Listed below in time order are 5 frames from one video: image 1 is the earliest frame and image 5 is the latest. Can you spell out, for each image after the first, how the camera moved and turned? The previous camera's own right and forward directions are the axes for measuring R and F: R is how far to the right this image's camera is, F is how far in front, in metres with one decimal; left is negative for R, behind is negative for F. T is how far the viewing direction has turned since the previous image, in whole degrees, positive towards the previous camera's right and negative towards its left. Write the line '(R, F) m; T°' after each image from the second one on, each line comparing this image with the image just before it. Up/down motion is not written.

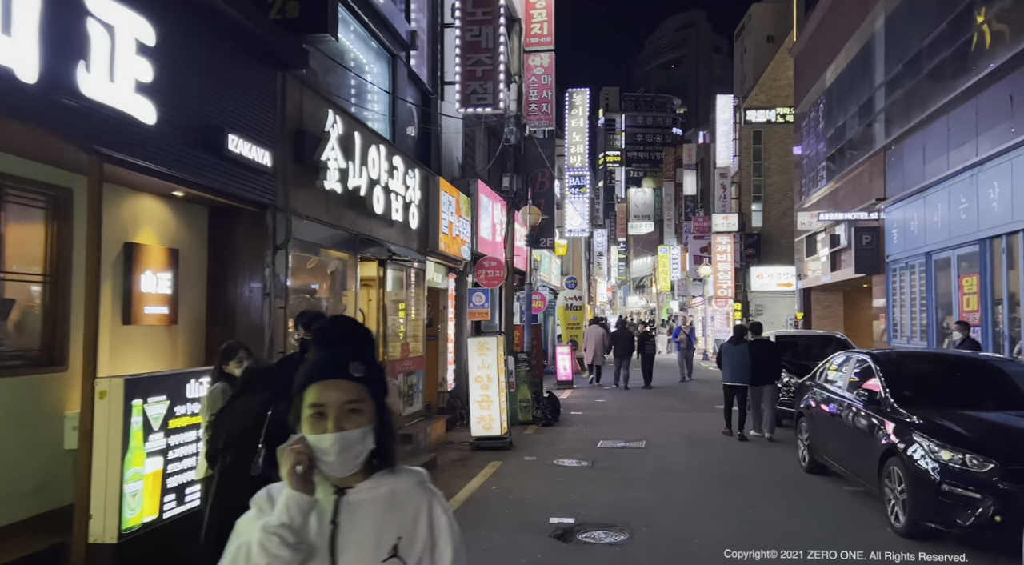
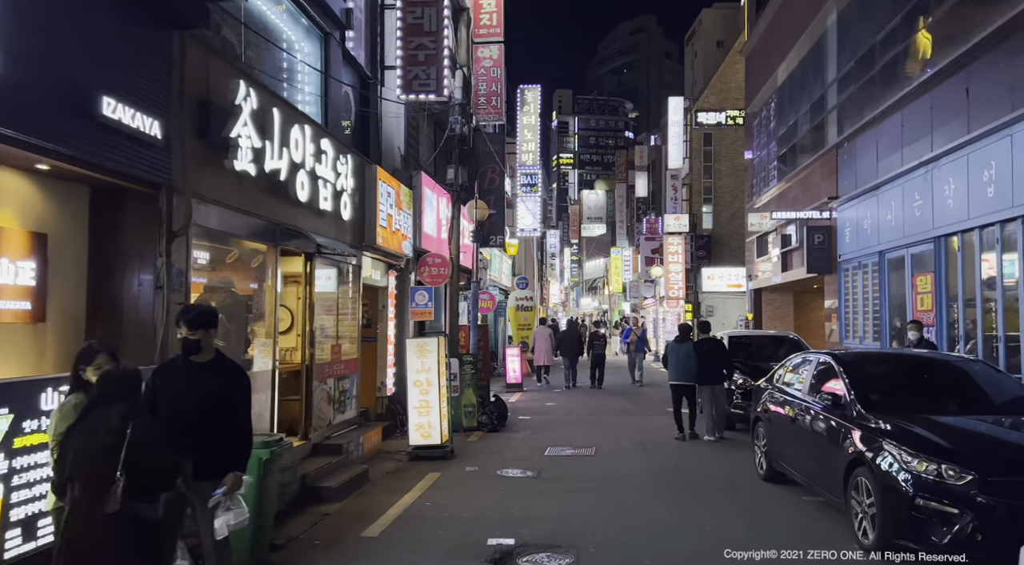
(+0.2, +0.8) m; +3°
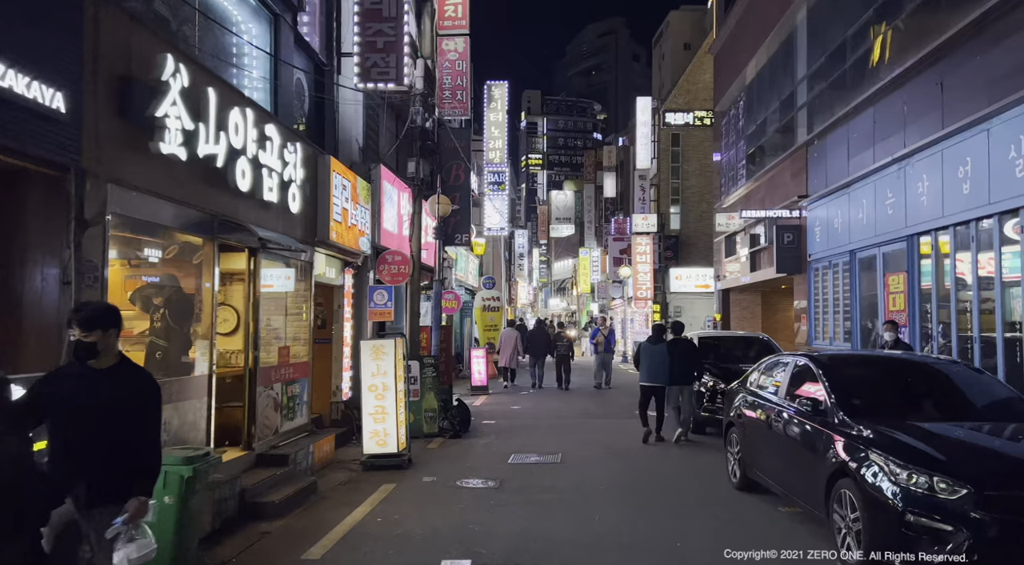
(+0.1, +0.6) m; +2°
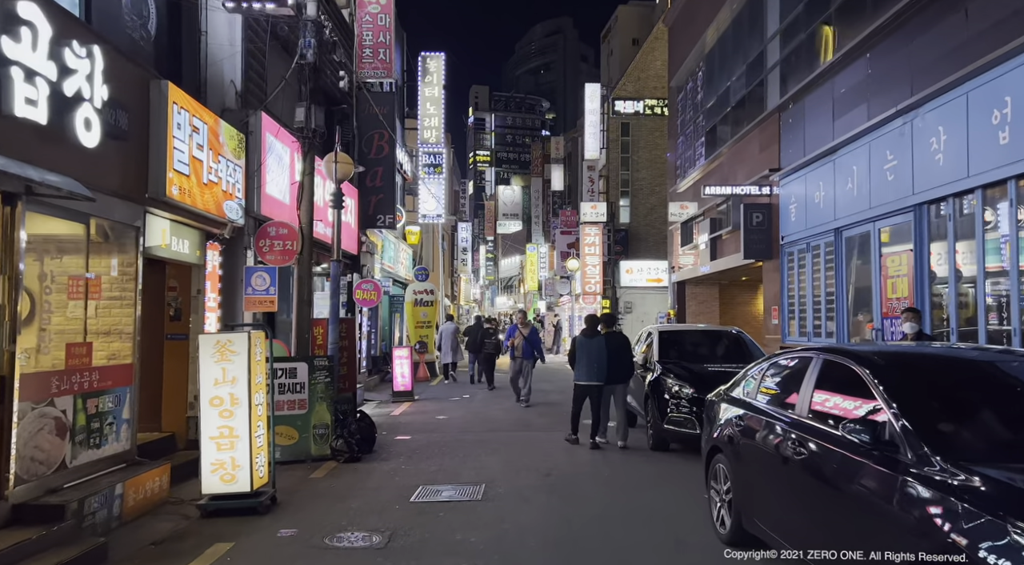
(+0.4, +2.9) m; +3°
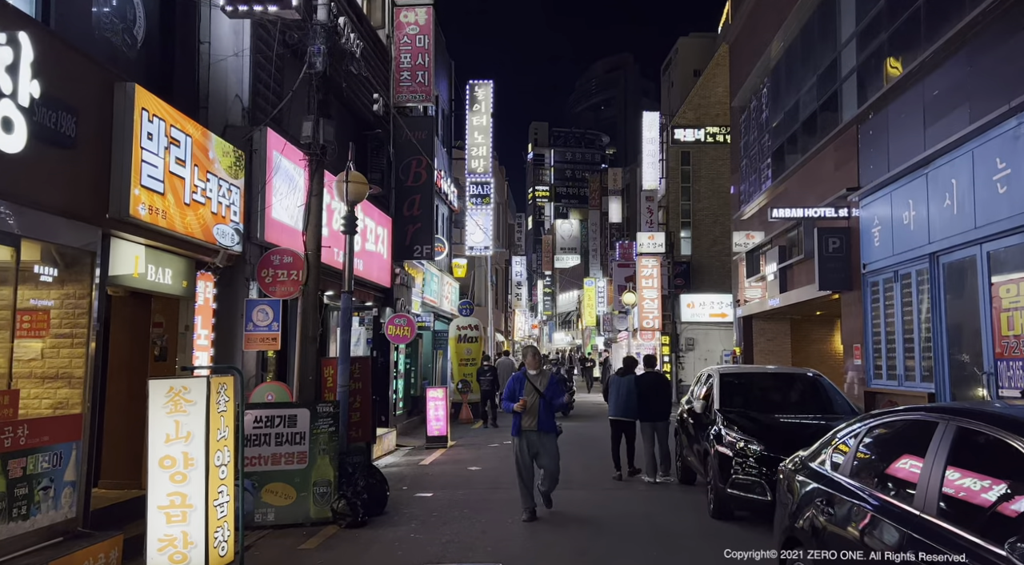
(+0.3, +1.5) m; -4°
